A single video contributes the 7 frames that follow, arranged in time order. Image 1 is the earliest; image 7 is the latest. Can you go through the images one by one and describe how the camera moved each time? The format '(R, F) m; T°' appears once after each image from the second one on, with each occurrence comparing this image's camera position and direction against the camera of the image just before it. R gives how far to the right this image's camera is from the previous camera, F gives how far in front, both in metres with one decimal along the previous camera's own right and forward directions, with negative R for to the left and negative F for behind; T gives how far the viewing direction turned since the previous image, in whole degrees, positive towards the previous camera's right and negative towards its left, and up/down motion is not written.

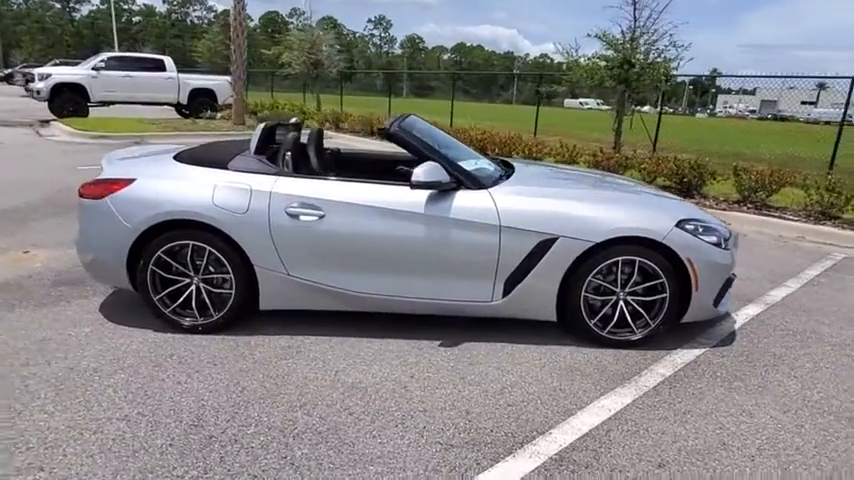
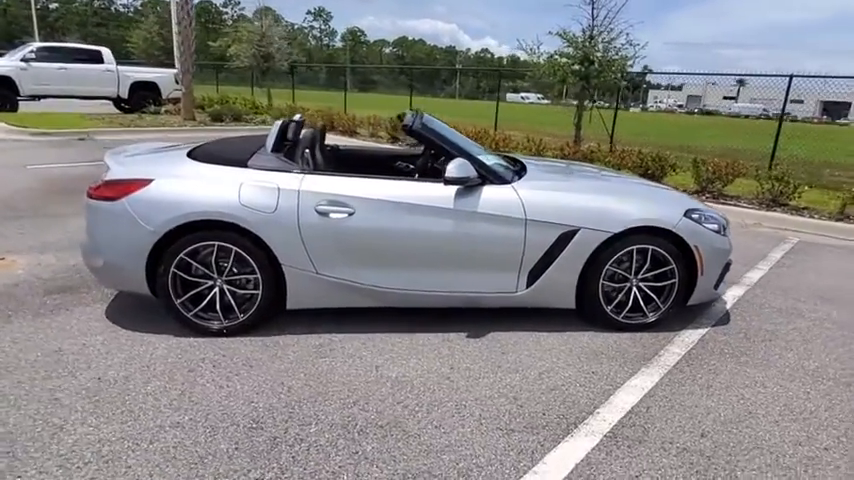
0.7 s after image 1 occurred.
(-0.6, 0.0) m; +6°
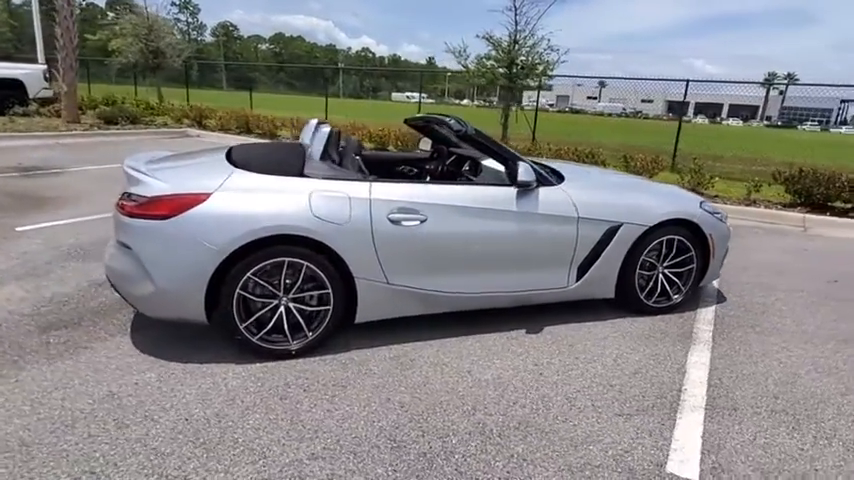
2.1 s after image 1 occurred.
(-1.2, +0.1) m; +13°
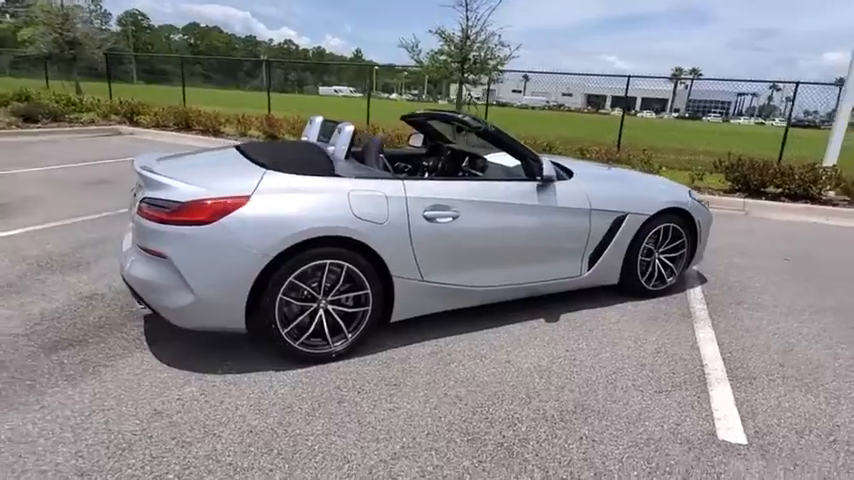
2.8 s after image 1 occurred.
(-0.7, 0.0) m; +8°
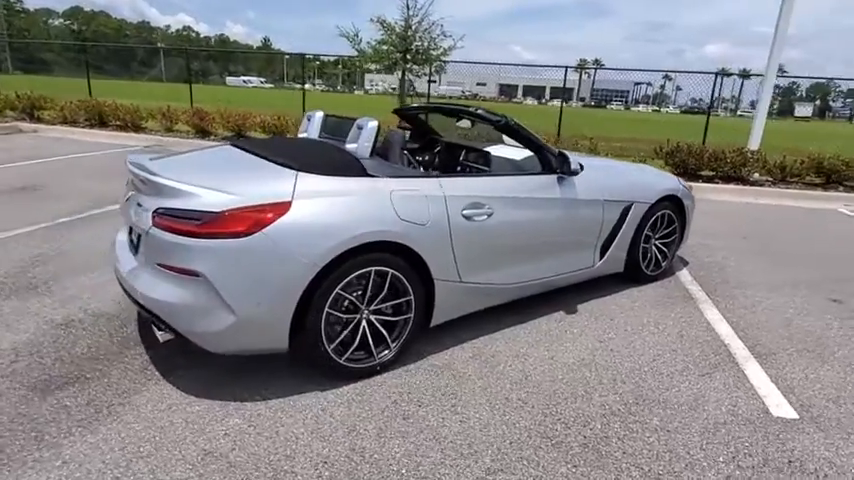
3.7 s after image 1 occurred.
(-0.7, +0.2) m; +9°
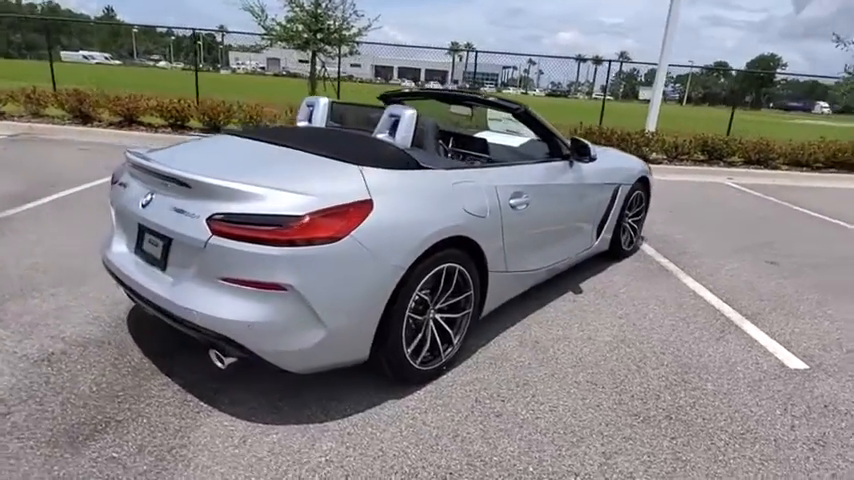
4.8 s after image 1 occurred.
(-1.0, +0.2) m; +13°
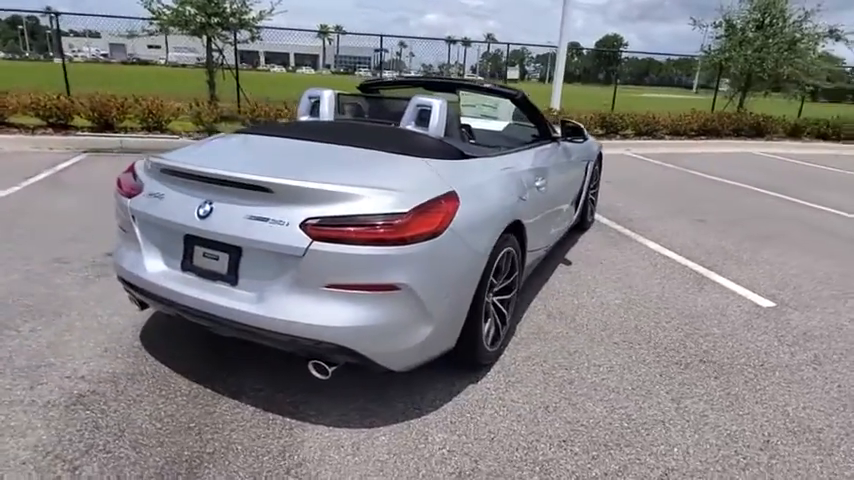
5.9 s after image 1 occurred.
(-0.9, +0.1) m; +13°
